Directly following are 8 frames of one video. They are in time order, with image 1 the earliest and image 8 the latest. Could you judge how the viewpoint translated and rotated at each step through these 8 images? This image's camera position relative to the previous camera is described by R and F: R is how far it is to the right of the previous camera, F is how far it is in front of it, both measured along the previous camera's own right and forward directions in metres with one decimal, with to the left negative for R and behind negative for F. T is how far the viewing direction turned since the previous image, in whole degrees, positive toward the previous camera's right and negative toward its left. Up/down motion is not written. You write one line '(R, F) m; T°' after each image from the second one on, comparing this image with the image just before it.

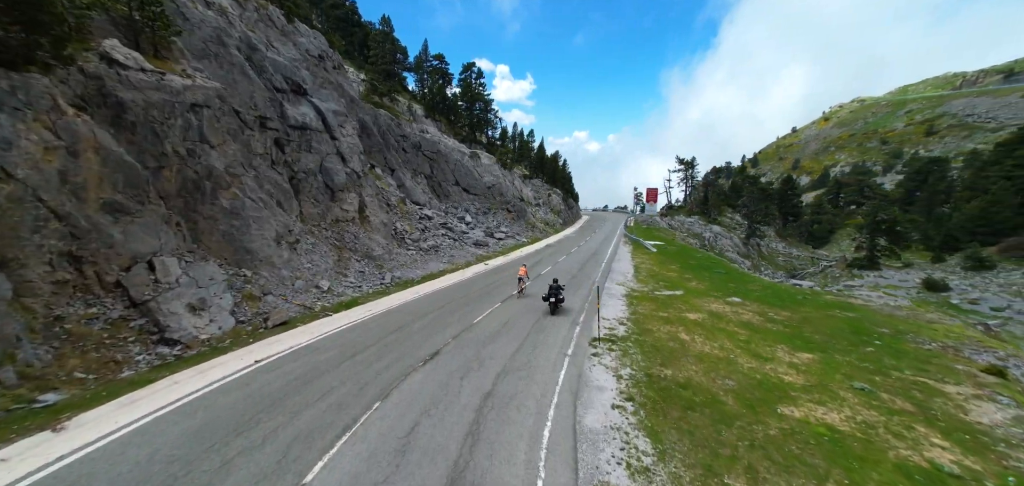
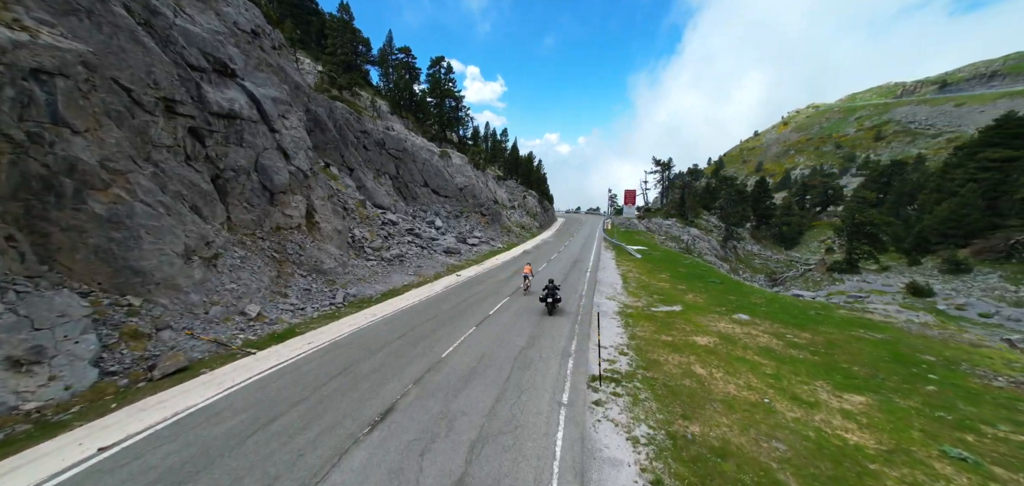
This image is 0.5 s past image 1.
(-0.1, +3.0) m; +4°
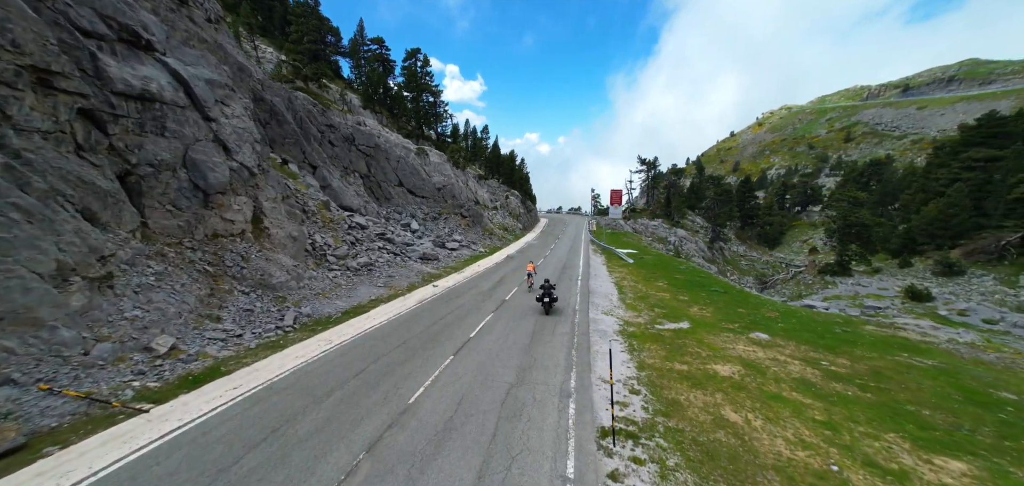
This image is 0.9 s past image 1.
(-0.1, +2.7) m; +3°
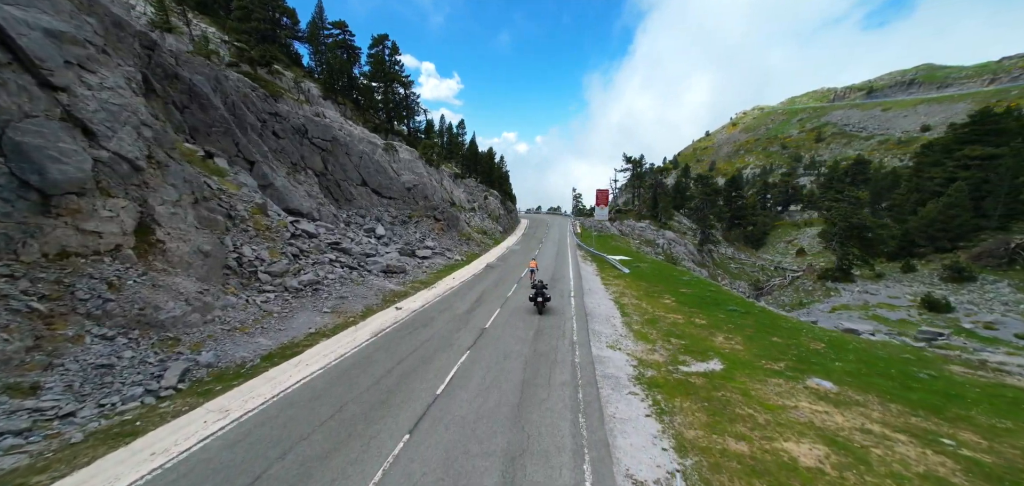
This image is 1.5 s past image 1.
(-0.1, +4.2) m; +3°
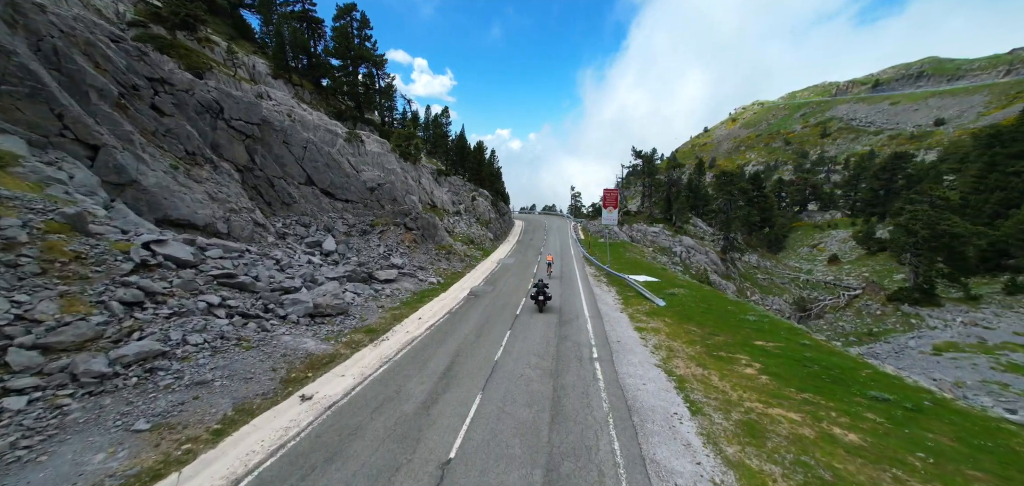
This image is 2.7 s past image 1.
(+0.2, +8.7) m; +1°
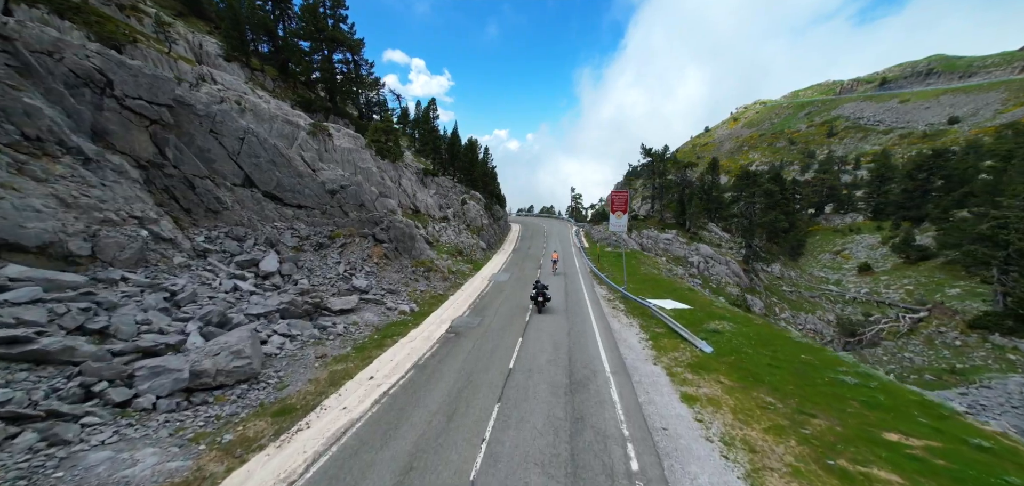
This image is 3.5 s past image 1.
(+0.3, +6.3) m; 0°
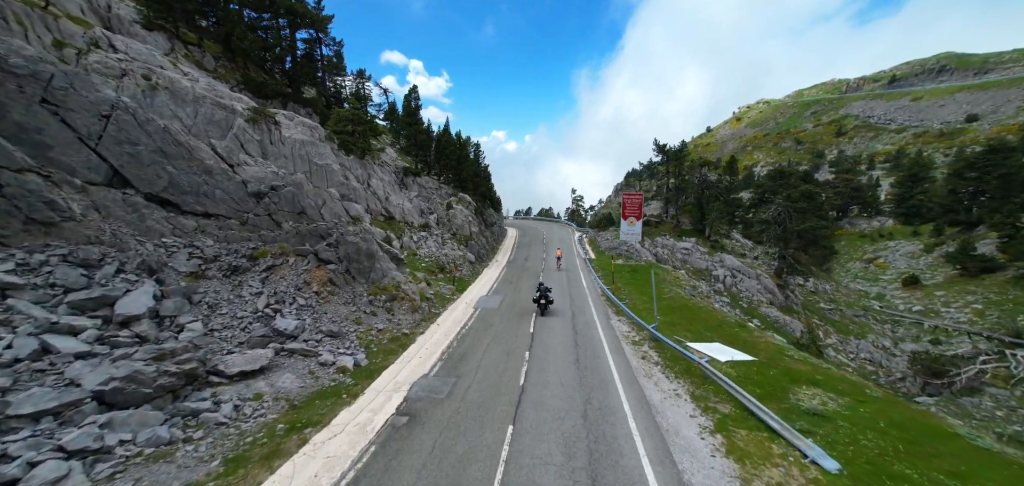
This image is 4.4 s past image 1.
(+0.4, +7.3) m; 0°
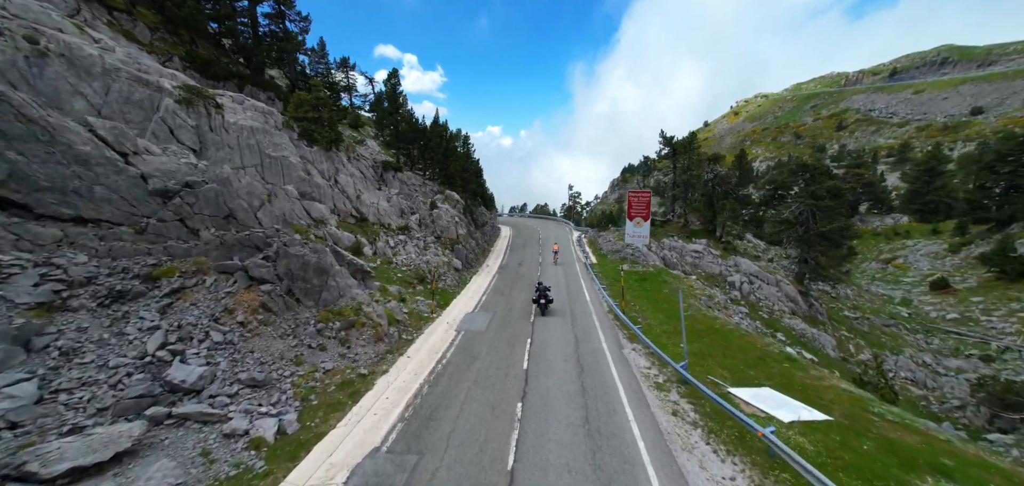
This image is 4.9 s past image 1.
(+0.3, +4.8) m; +1°
